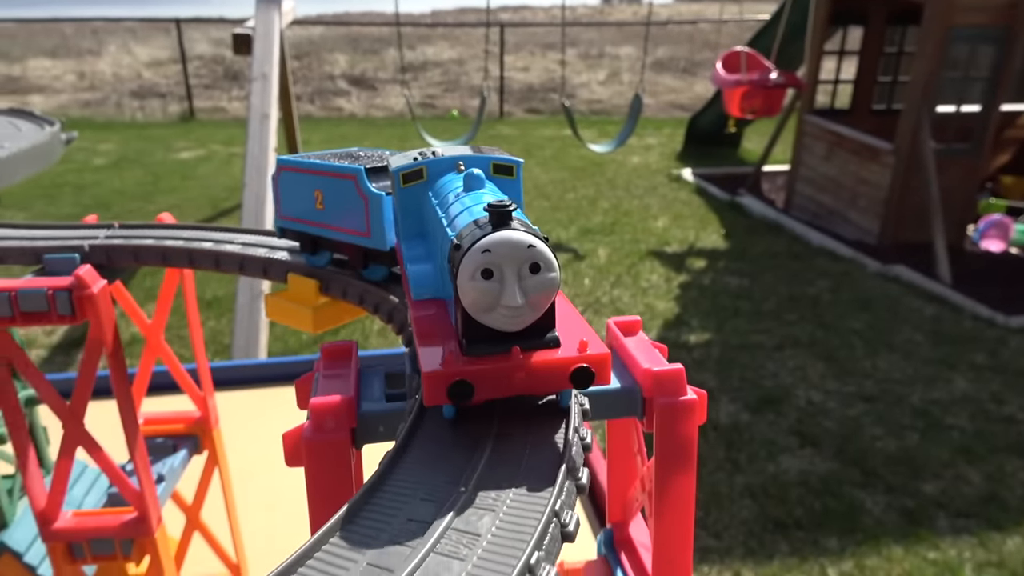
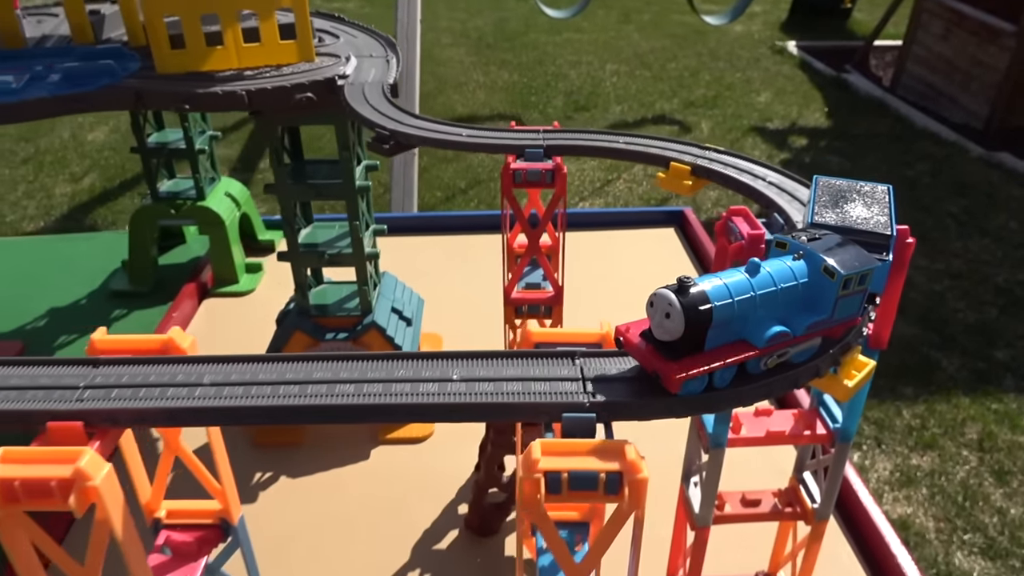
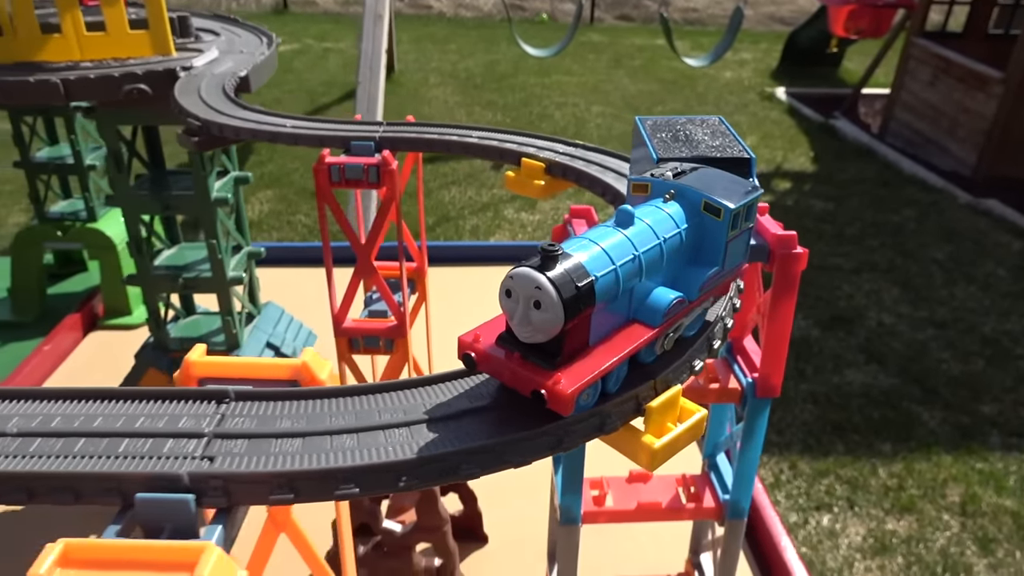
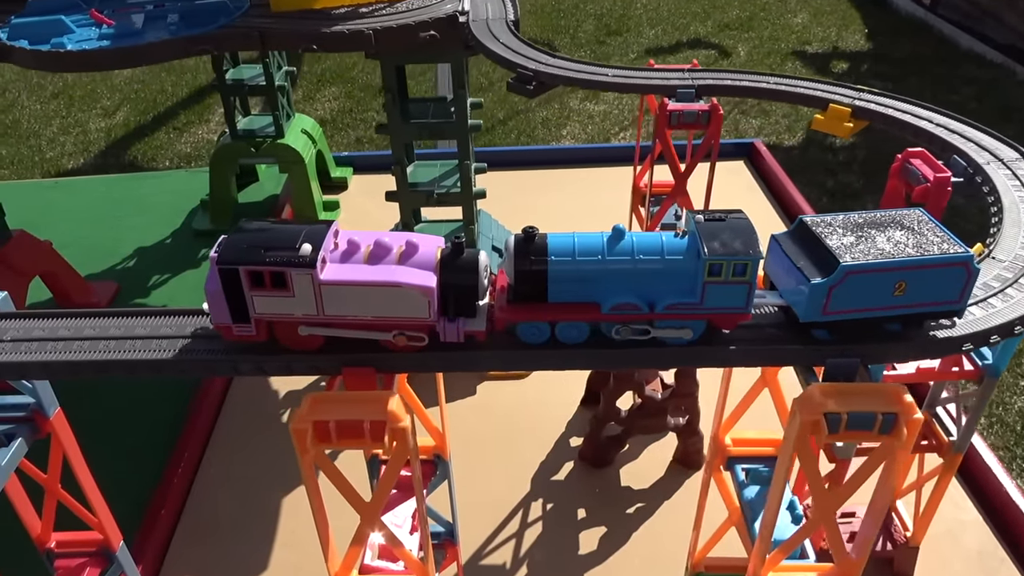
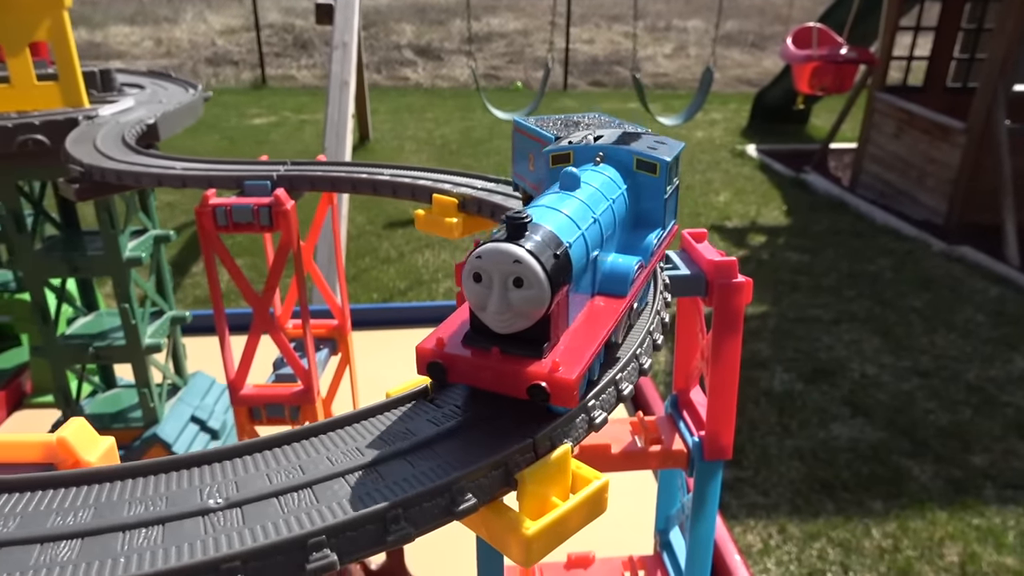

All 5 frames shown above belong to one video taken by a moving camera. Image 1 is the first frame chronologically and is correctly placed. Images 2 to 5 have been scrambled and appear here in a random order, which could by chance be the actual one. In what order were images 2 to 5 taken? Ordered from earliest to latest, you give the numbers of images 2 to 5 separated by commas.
5, 3, 2, 4
